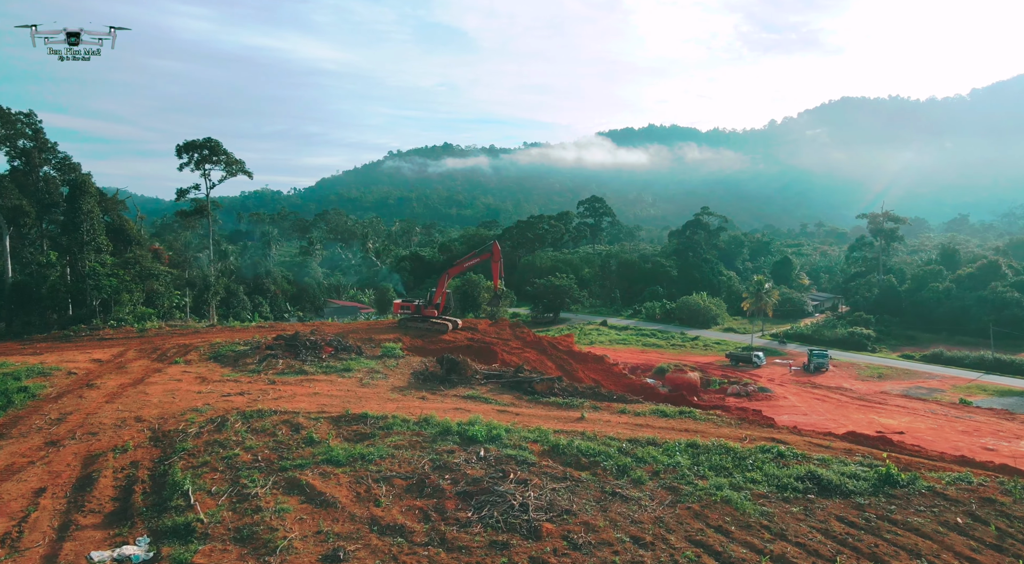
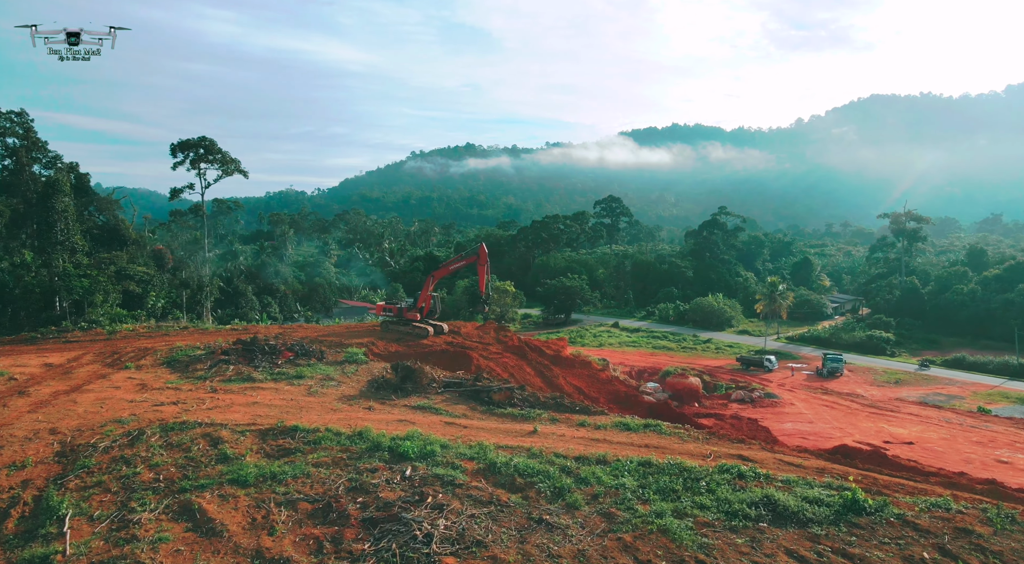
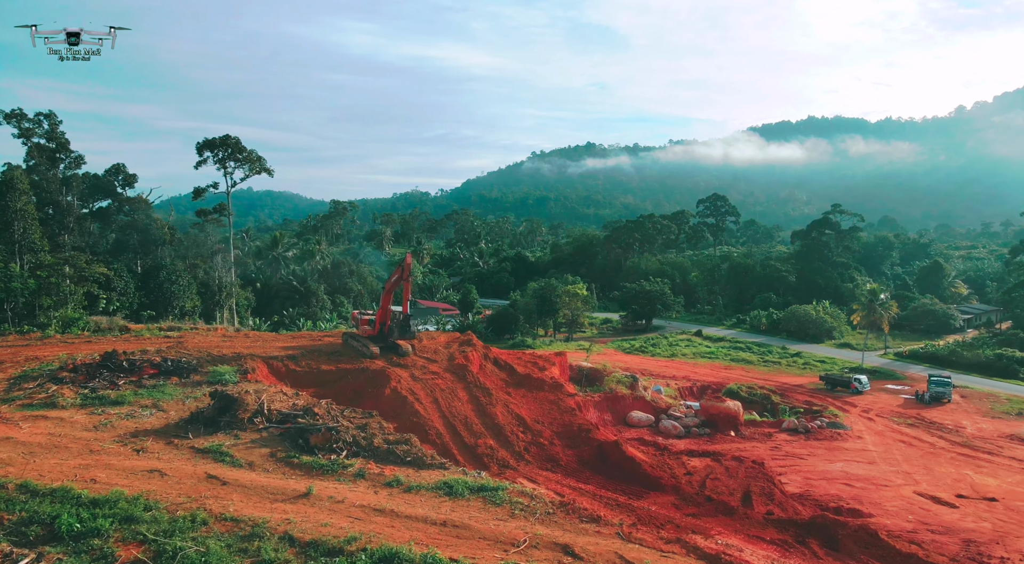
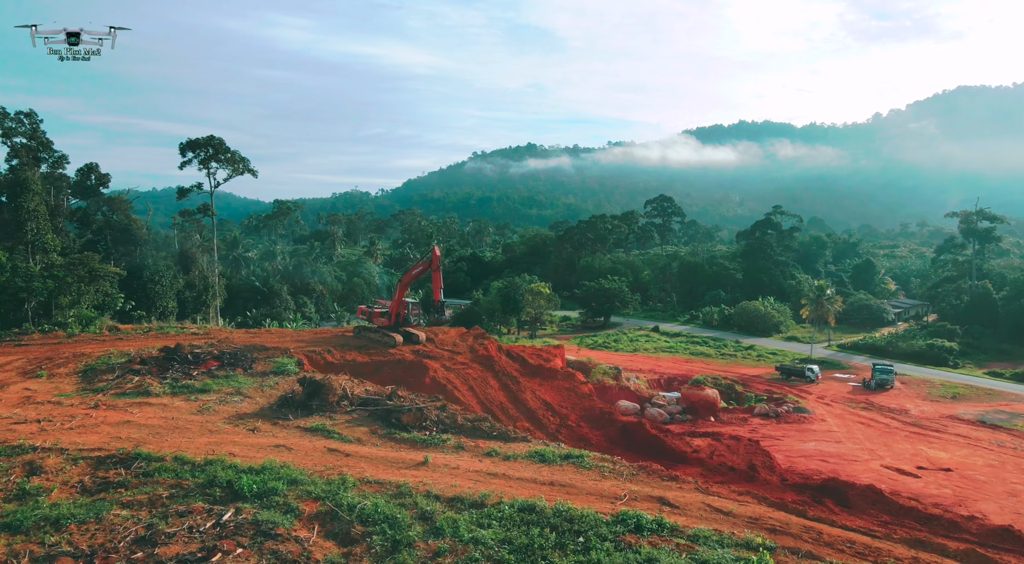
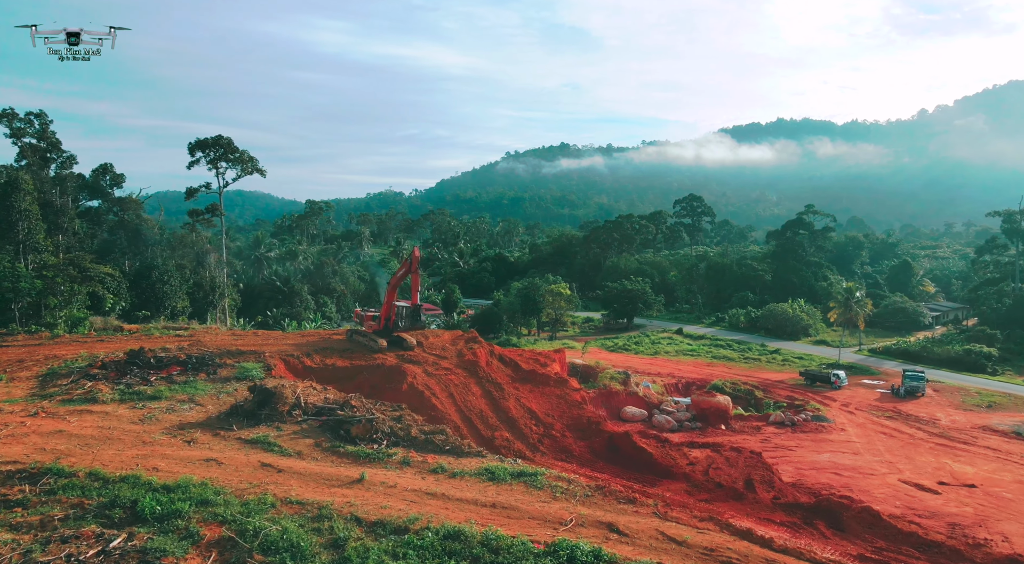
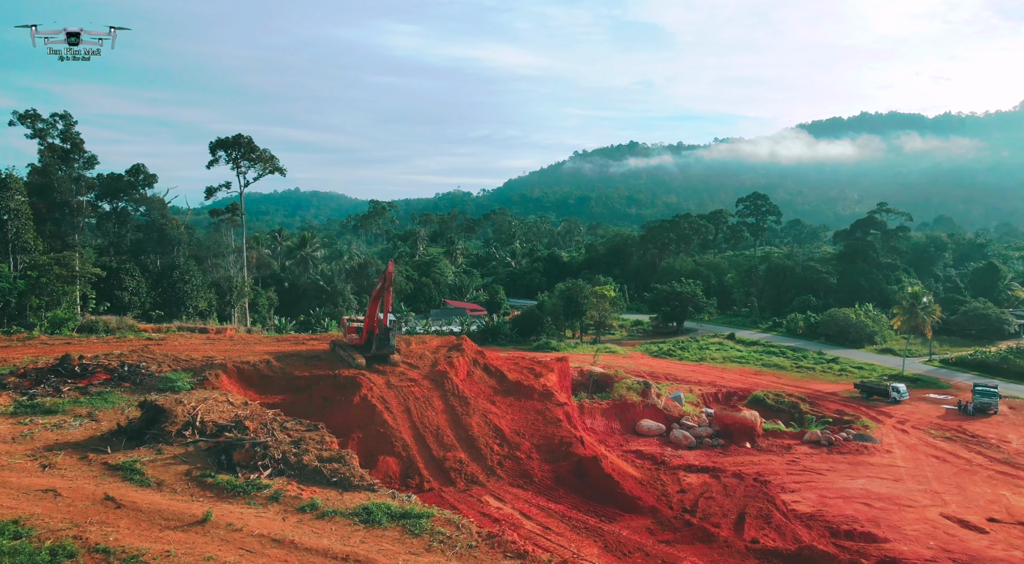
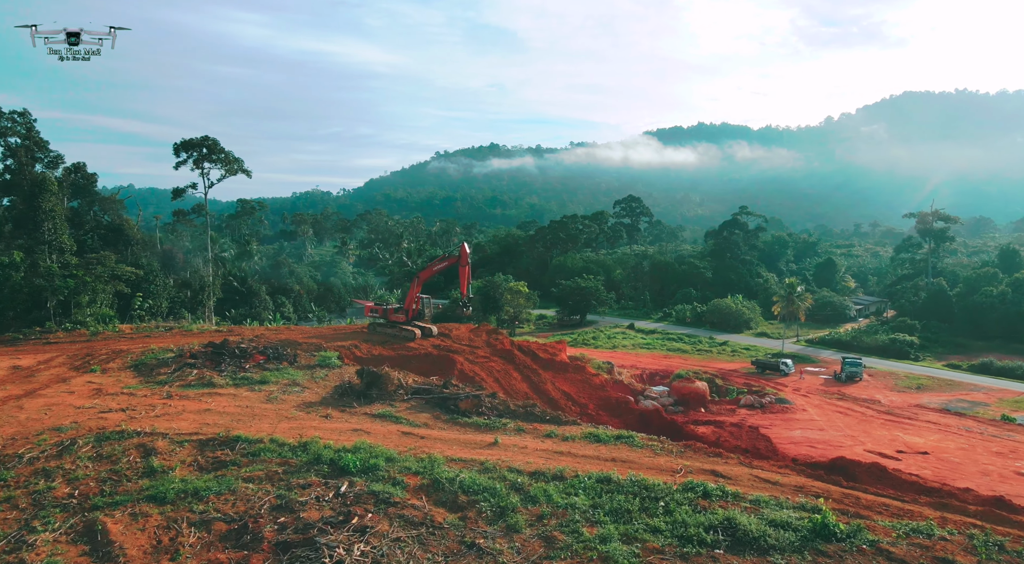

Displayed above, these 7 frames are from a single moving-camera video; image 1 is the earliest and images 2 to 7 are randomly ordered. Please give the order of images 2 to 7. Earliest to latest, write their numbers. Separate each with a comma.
2, 7, 4, 5, 3, 6
